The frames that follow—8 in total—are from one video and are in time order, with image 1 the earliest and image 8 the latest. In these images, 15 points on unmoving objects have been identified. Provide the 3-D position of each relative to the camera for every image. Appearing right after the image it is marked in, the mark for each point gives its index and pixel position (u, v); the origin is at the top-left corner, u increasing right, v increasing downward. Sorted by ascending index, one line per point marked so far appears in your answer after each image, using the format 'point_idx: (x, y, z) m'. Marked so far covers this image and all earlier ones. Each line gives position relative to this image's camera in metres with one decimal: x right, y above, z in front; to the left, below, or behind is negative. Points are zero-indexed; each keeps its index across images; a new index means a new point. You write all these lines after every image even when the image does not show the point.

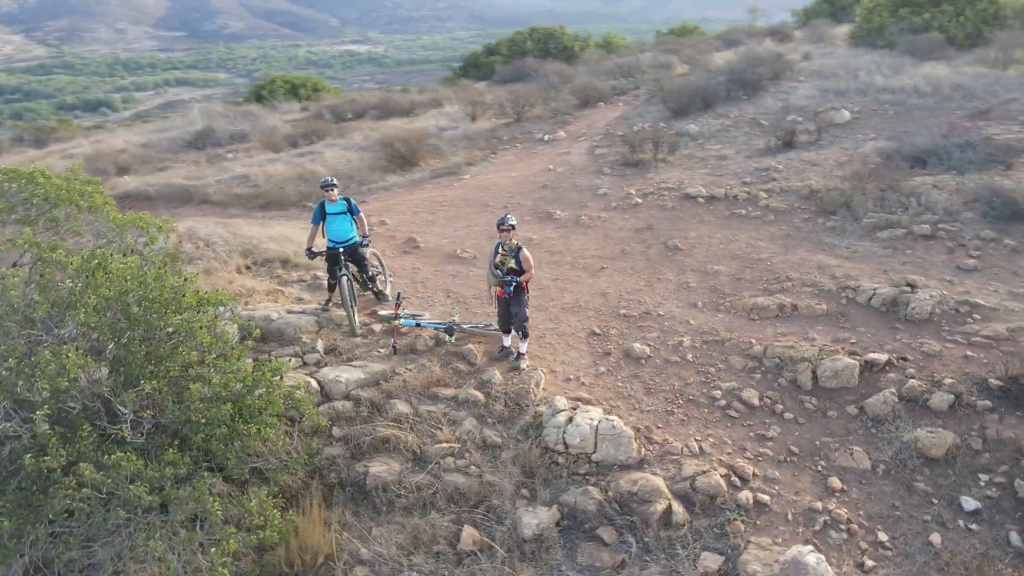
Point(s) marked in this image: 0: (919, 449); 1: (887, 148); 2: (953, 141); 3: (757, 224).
0: (+2.9, -1.2, +5.2) m
1: (+5.5, +2.1, +10.9) m
2: (+6.4, +2.2, +10.8) m
3: (+3.0, +0.8, +8.9) m
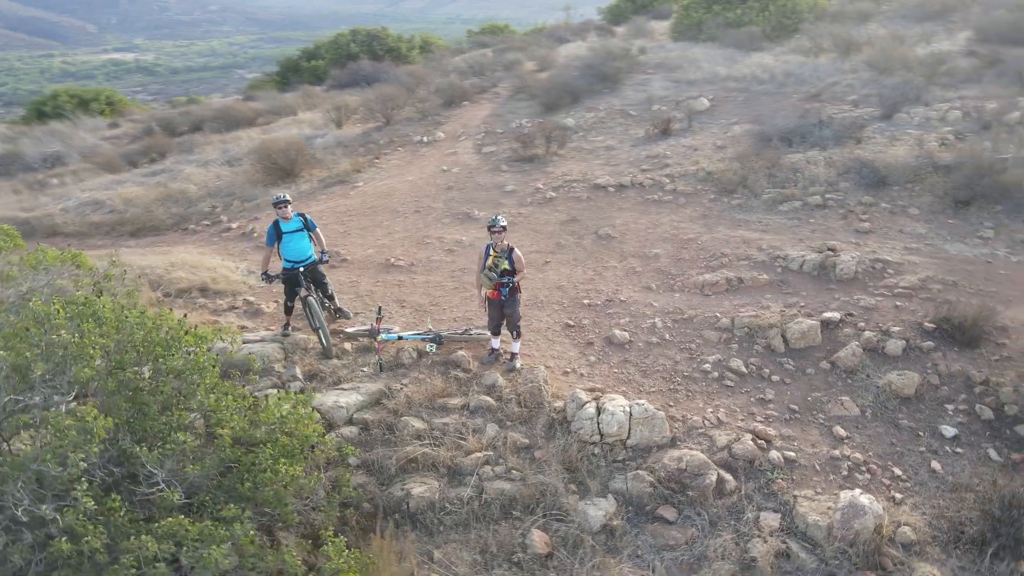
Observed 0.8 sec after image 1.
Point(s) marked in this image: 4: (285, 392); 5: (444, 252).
0: (+3.1, -0.8, +5.9) m
1: (+3.9, +2.6, +12.0) m
2: (+4.8, +2.7, +12.1) m
3: (+2.1, +1.0, +9.5) m
4: (-1.8, -0.8, +5.8) m
5: (-0.8, +0.4, +8.8) m
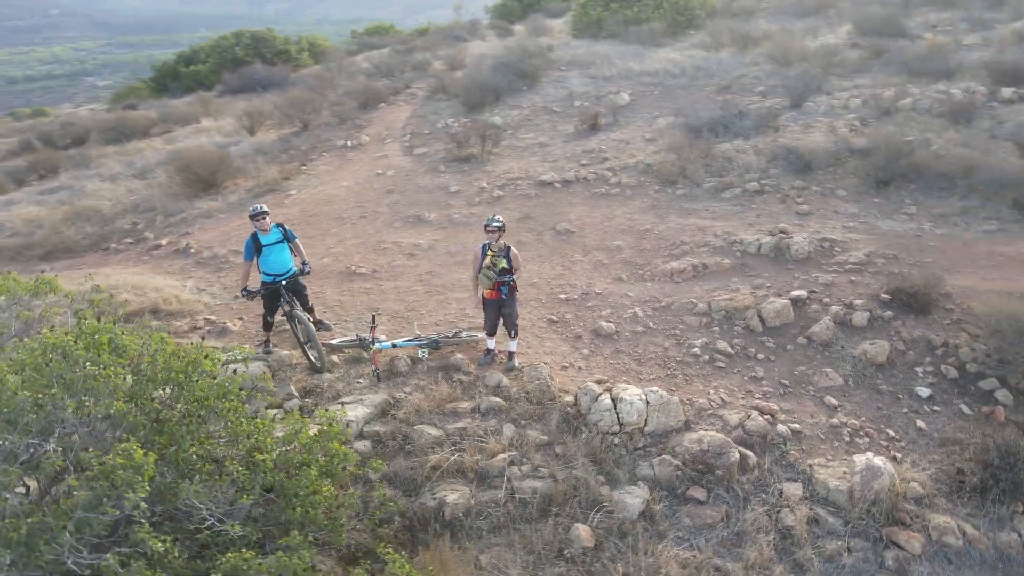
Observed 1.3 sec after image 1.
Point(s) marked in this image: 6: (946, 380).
0: (+3.1, -0.6, +6.4) m
1: (+2.8, +2.8, +12.5) m
2: (+3.6, +3.0, +12.7) m
3: (+1.4, +1.2, +9.8) m
4: (-1.7, -0.9, +5.5) m
5: (-1.3, +0.4, +8.6) m
6: (+3.6, -0.8, +6.2) m
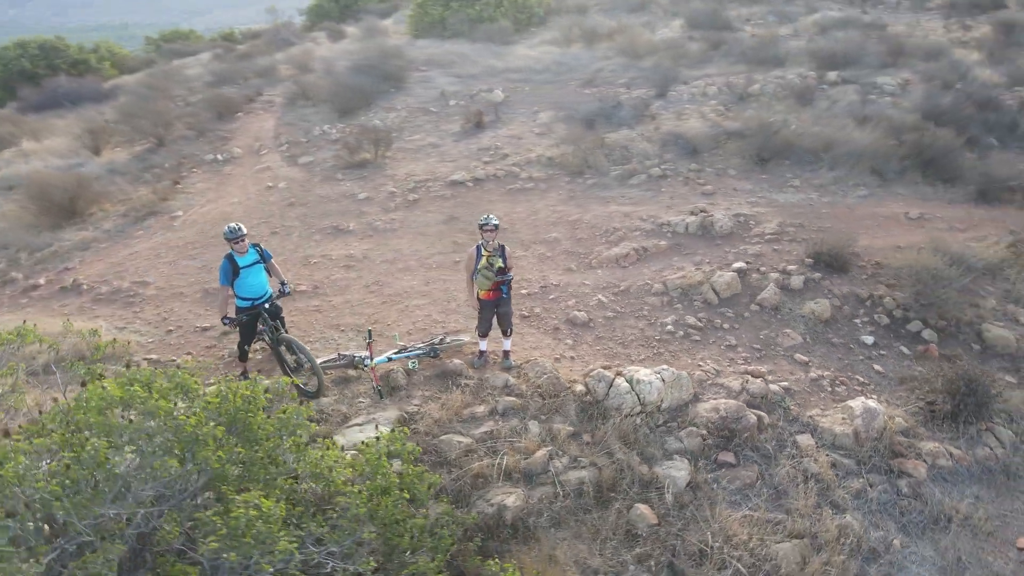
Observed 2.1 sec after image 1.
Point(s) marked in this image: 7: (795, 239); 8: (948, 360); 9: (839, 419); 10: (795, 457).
0: (+2.9, -0.3, +7.1) m
1: (+0.9, +3.0, +12.9) m
2: (+1.6, +3.3, +13.3) m
3: (+0.4, +1.3, +10.0) m
4: (-1.5, -1.1, +5.1) m
5: (-1.9, +0.2, +8.2) m
6: (+3.5, -0.4, +7.0) m
7: (+3.2, +0.6, +8.5) m
8: (+4.0, -0.6, +6.7) m
9: (+2.5, -1.0, +5.6) m
10: (+2.0, -1.2, +5.3) m
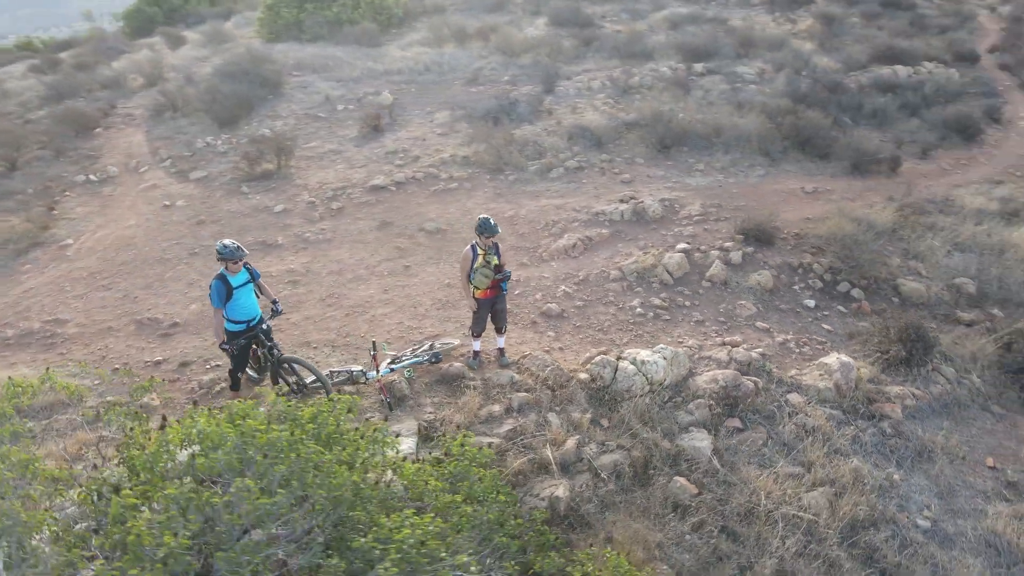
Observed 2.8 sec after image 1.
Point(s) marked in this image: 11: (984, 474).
0: (+2.6, 0.0, +7.7) m
1: (-0.9, +3.0, +12.9) m
2: (-0.3, +3.4, +13.5) m
3: (-0.6, +1.3, +10.0) m
4: (-1.2, -1.2, +4.9) m
5: (-2.4, 0.0, +7.8) m
6: (+3.2, 0.0, +7.8) m
7: (+2.6, +0.9, +9.1) m
8: (+3.7, -0.3, +7.5) m
9: (+2.6, -0.7, +6.2) m
10: (+2.2, -1.0, +5.8) m
11: (+3.5, -1.4, +5.5) m
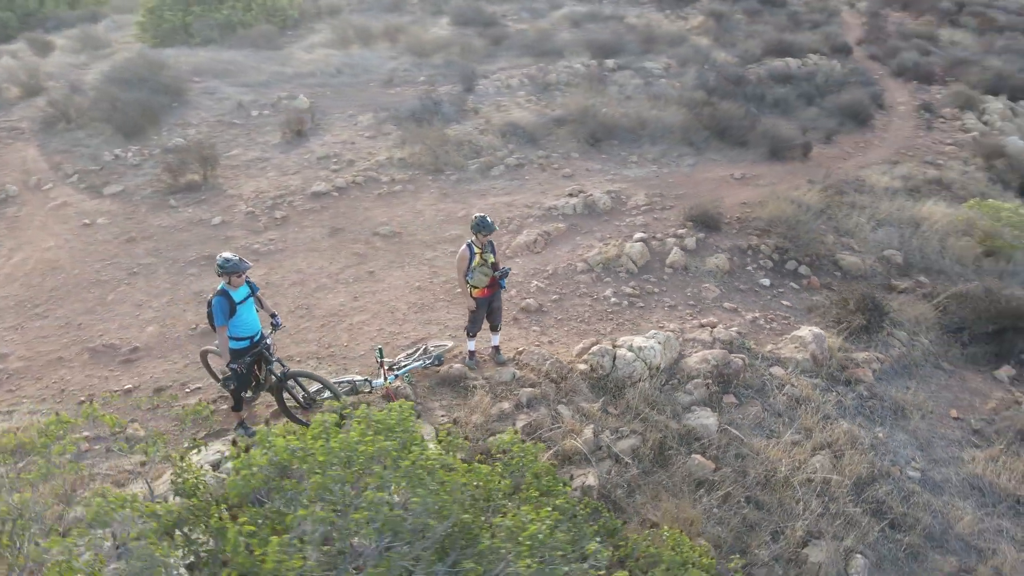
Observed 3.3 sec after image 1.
0: (+2.3, +0.2, +8.1) m
1: (-2.2, +2.9, +12.7) m
2: (-1.7, +3.4, +13.3) m
3: (-1.4, +1.2, +9.8) m
4: (-1.0, -1.2, +4.7) m
5: (-2.7, -0.1, +7.4) m
6: (+2.9, +0.2, +8.2) m
7: (+2.0, +1.0, +9.4) m
8: (+3.4, 0.0, +8.0) m
9: (+2.5, -0.5, +6.6) m
10: (+2.2, -0.8, +6.1) m
11: (+3.6, -1.1, +6.0) m
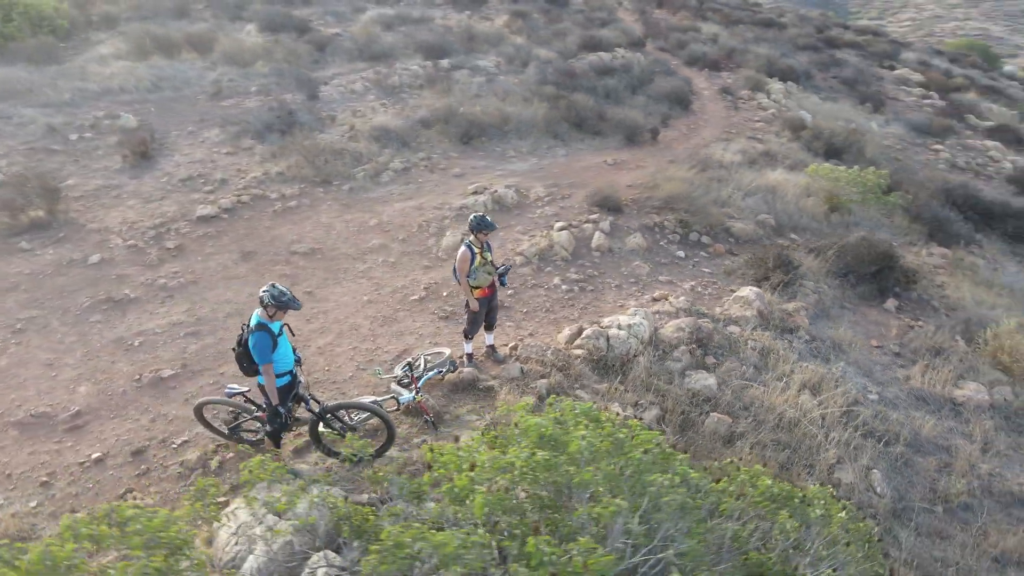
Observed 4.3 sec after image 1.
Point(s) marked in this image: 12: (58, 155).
0: (+1.5, +0.5, +8.7) m
1: (-4.4, +2.5, +11.8) m
2: (-4.2, +3.0, +12.5) m
3: (-2.6, +1.0, +9.3) m
4: (-0.4, -1.3, +4.5) m
5: (-2.9, -0.5, +6.6) m
6: (+2.0, +0.5, +9.0) m
7: (+0.7, +1.2, +9.9) m
8: (+2.7, +0.4, +9.0) m
9: (+2.3, -0.2, +7.3) m
10: (+2.2, -0.5, +6.8) m
11: (+3.5, -0.6, +7.1) m
12: (-6.8, +2.0, +11.0) m
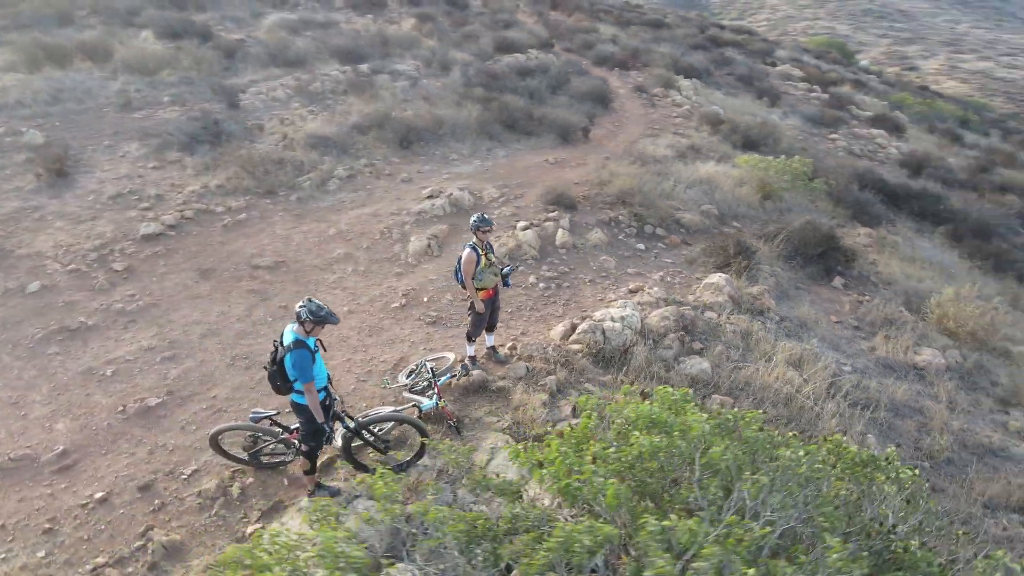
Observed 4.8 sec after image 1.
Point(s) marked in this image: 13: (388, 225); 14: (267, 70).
0: (+1.1, +0.5, +8.9) m
1: (-5.3, +2.2, +11.1) m
2: (-5.2, +2.6, +11.9) m
3: (-3.0, +0.8, +8.9) m
4: (-0.1, -1.3, +4.5) m
5: (-3.0, -0.6, +6.2) m
6: (+1.6, +0.6, +9.2) m
7: (+0.1, +1.2, +9.9) m
8: (+2.2, +0.6, +9.3) m
9: (+2.1, -0.1, +7.6) m
10: (+2.1, -0.4, +7.1) m
11: (+3.4, -0.4, +7.6) m
12: (-7.5, +1.5, +10.0) m
13: (-1.5, +0.8, +8.9) m
14: (-5.1, +4.6, +15.5) m
